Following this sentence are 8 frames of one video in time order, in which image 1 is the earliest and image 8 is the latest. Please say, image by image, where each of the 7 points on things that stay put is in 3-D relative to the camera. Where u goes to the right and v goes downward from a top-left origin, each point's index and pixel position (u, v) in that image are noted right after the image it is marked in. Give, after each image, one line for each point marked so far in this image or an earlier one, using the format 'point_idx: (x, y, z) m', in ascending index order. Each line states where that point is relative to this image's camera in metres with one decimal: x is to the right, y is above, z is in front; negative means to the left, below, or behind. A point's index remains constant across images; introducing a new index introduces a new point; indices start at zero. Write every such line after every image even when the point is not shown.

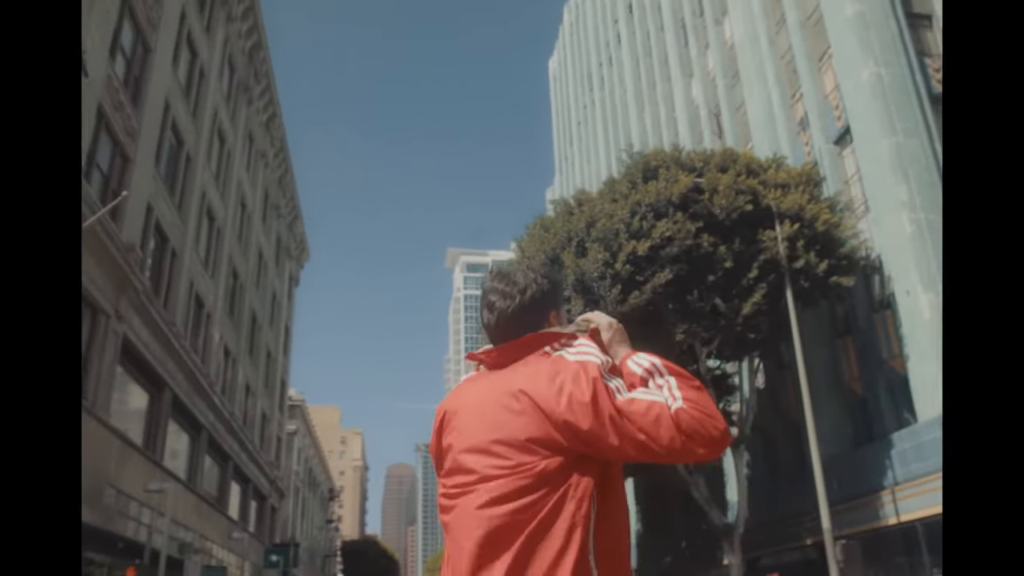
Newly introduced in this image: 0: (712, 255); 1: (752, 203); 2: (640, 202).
0: (+3.6, +0.6, +15.7) m
1: (+4.4, +1.6, +15.9) m
2: (+2.3, +1.6, +15.9) m
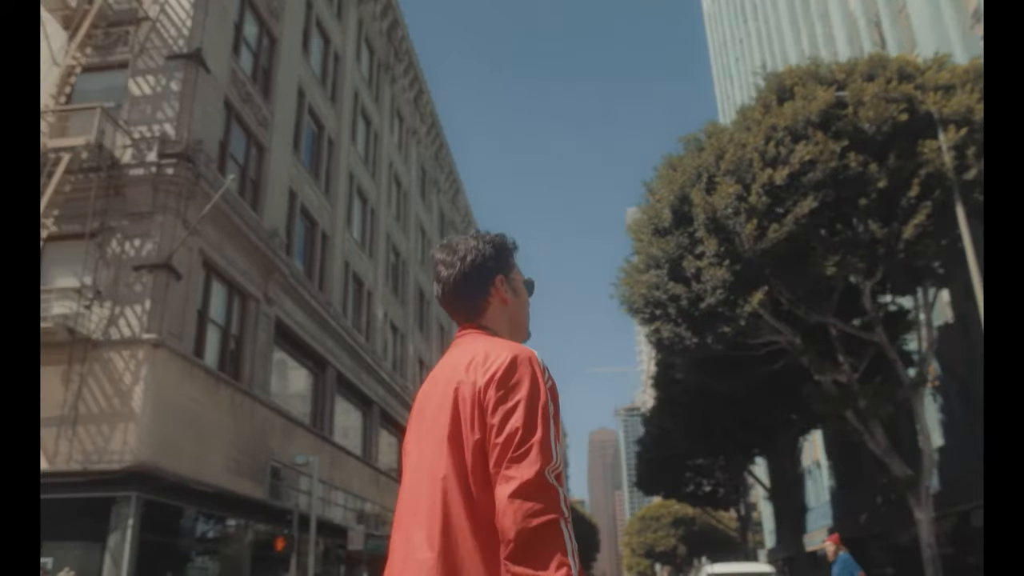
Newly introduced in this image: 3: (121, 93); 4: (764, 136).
0: (+5.6, +1.8, +13.9) m
1: (+6.3, +2.8, +13.9) m
2: (+4.3, +2.6, +14.3) m
3: (-6.8, +3.4, +15.3) m
4: (+4.1, +2.5, +14.3) m
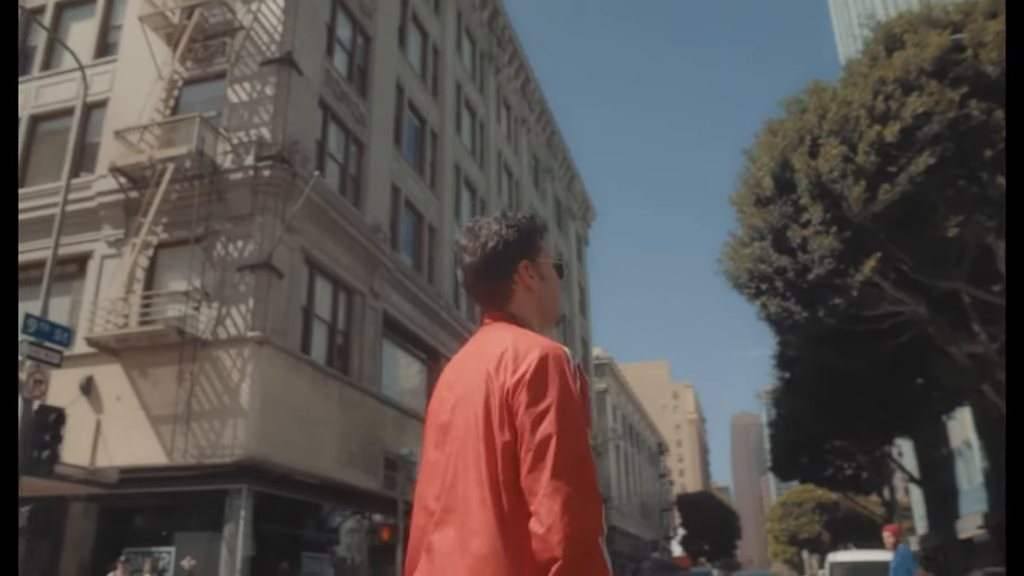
0: (+6.8, +2.4, +12.6) m
1: (+7.5, +3.4, +12.5) m
2: (+5.6, +3.1, +13.2) m
3: (-5.3, +3.4, +15.9) m
4: (+5.4, +3.0, +13.2) m
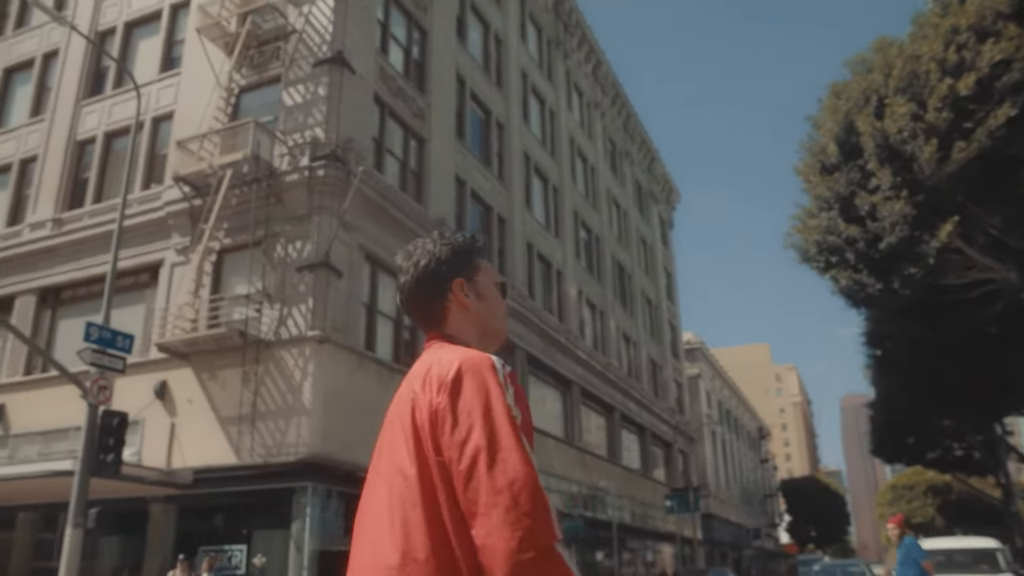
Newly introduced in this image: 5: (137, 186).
0: (+7.4, +2.9, +11.5) m
1: (+7.9, +4.0, +11.3) m
2: (+6.2, +3.6, +12.2) m
3: (-4.3, +3.4, +16.1) m
4: (+6.0, +3.4, +12.3) m
5: (-7.2, +2.0, +16.9) m
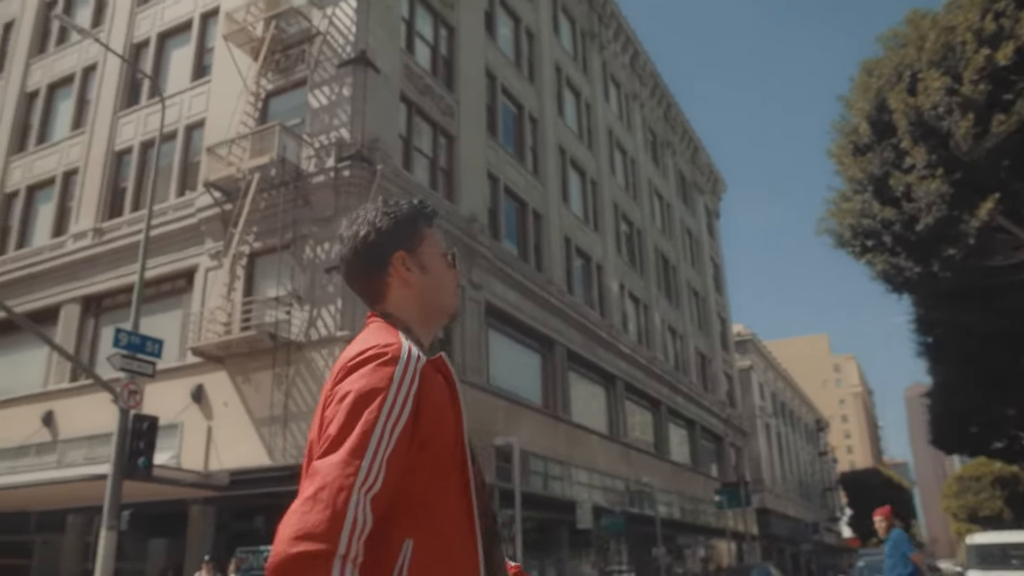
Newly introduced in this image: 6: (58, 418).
0: (+7.5, +3.2, +10.8) m
1: (+8.0, +4.3, +10.6) m
2: (+6.3, +3.9, +11.6) m
3: (-3.9, +3.3, +16.2) m
4: (+6.2, +3.7, +11.7) m
5: (-6.7, +1.9, +17.2) m
6: (-8.6, -2.4, +16.6) m
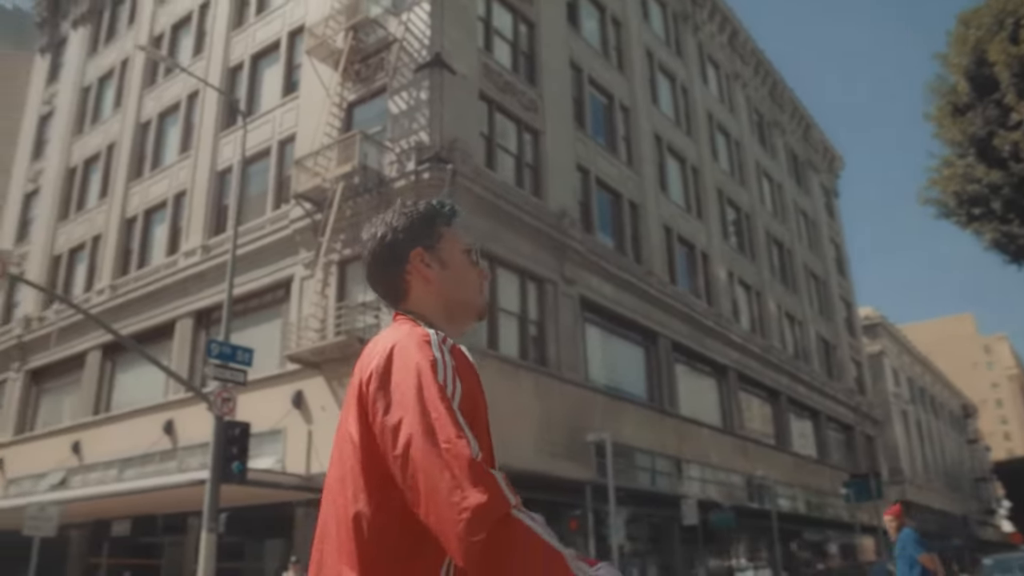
0: (+8.1, +3.7, +9.4) m
1: (+8.5, +4.8, +9.1) m
2: (+7.0, +4.3, +10.4) m
3: (-2.4, +3.2, +16.4) m
4: (+6.9, +4.1, +10.5) m
5: (-4.9, +1.6, +17.8) m
6: (-6.7, -2.8, +17.5) m
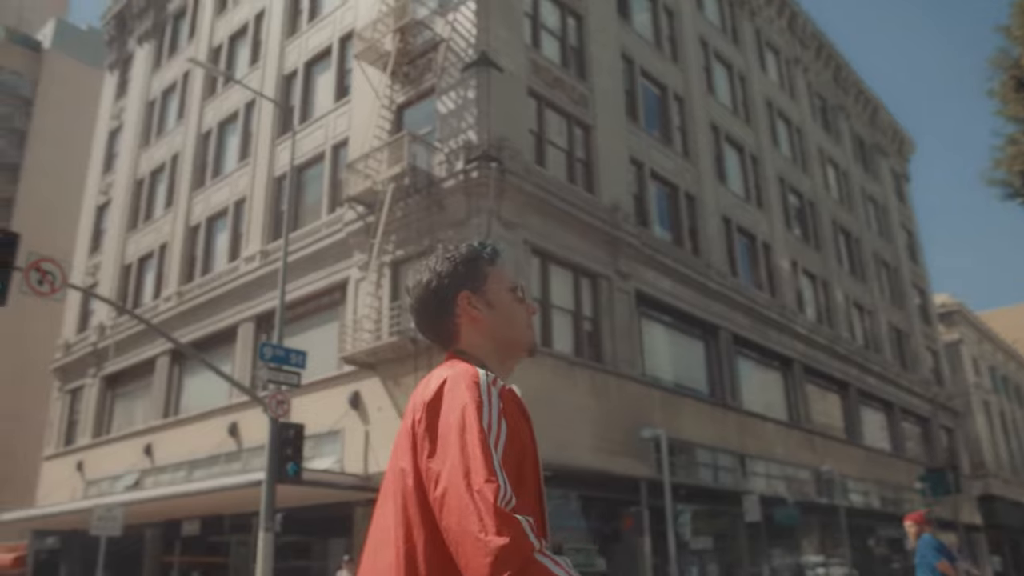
0: (+8.4, +3.9, +8.7) m
1: (+8.8, +5.0, +8.4) m
2: (+7.4, +4.5, +9.7) m
3: (-1.5, +3.3, +16.5) m
4: (+7.3, +4.3, +9.9) m
5: (-3.9, +1.6, +18.1) m
6: (-5.5, -2.9, +17.9) m
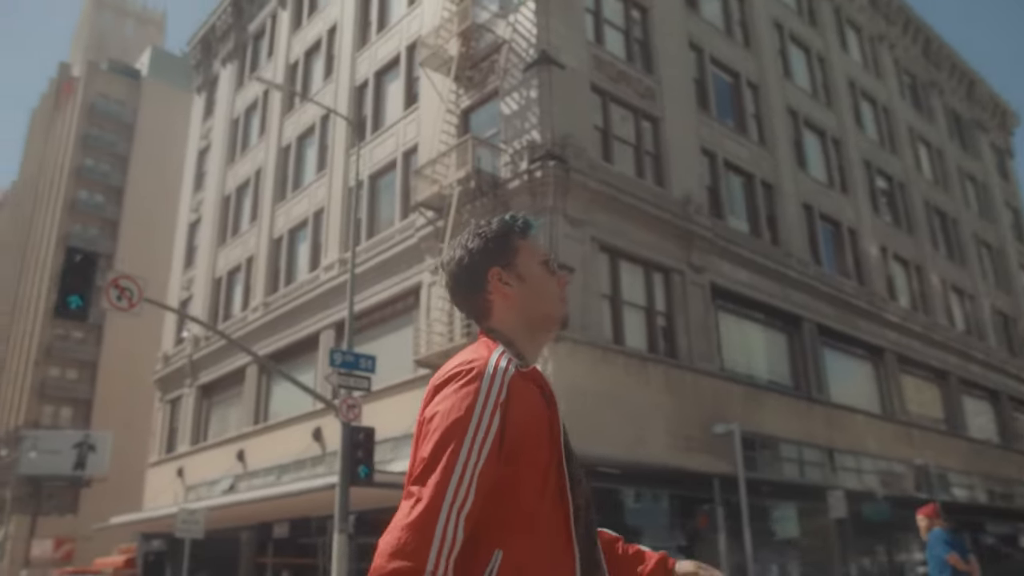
0: (+8.7, +4.3, +7.8) m
1: (+9.0, +5.4, +7.4) m
2: (+7.7, +4.8, +8.9) m
3: (-0.3, +3.2, +16.6) m
4: (+7.7, +4.6, +9.0) m
5: (-2.4, +1.5, +18.4) m
6: (-3.9, -3.0, +18.4) m
